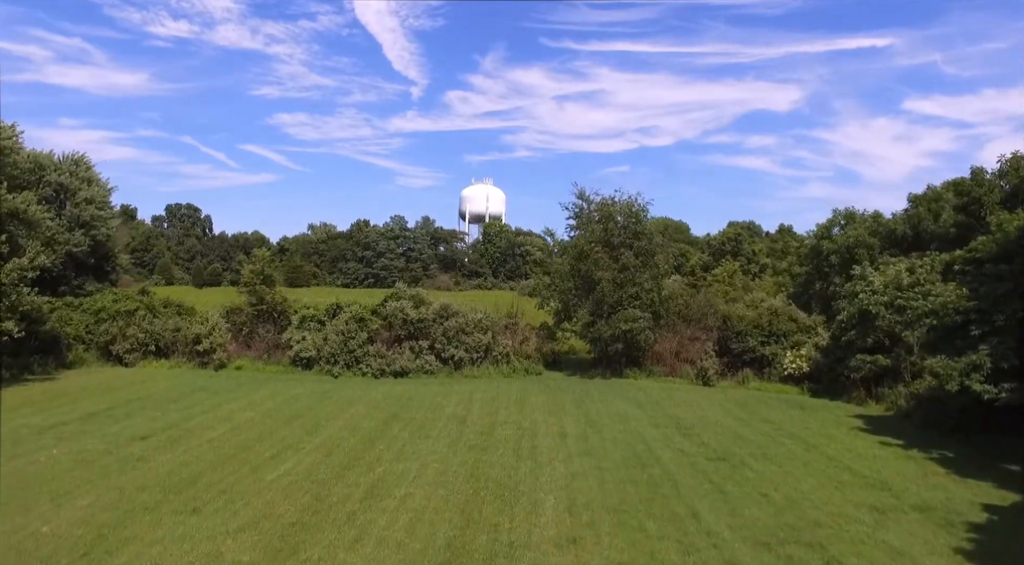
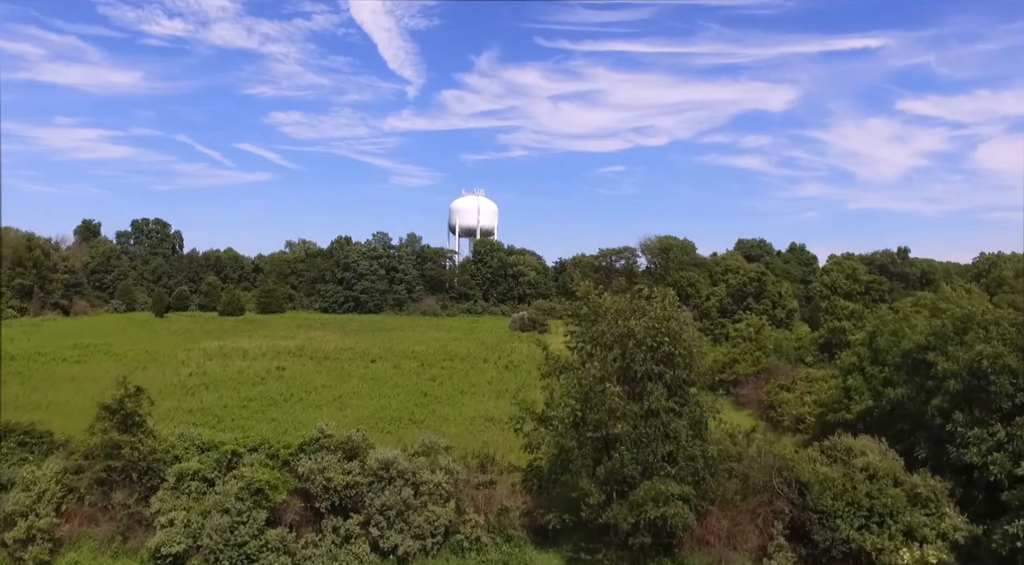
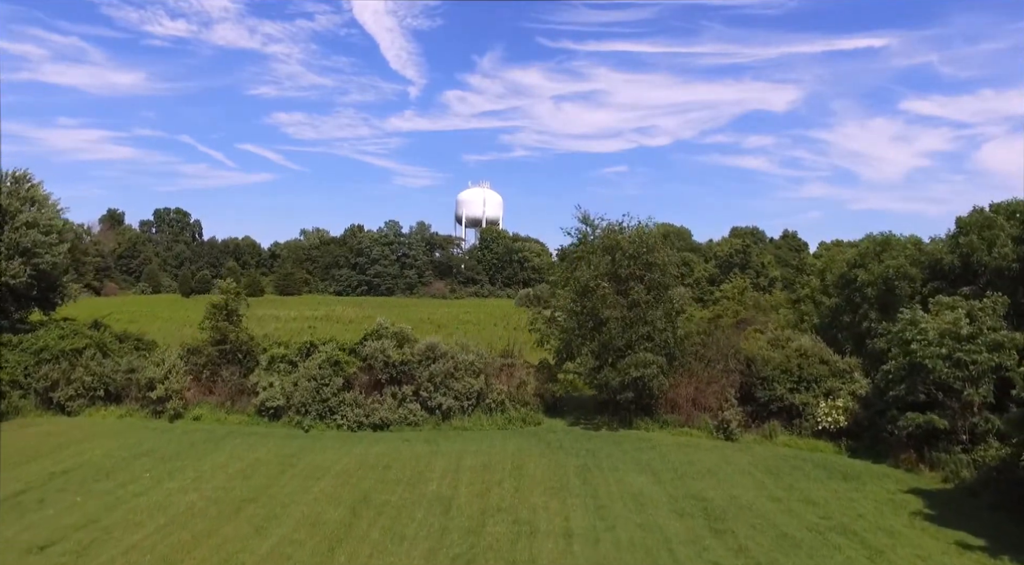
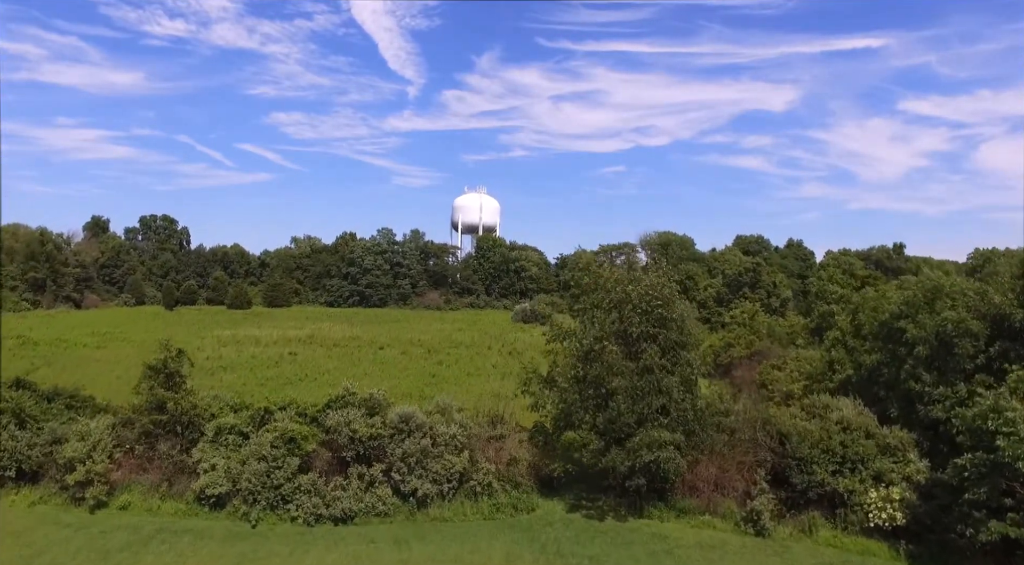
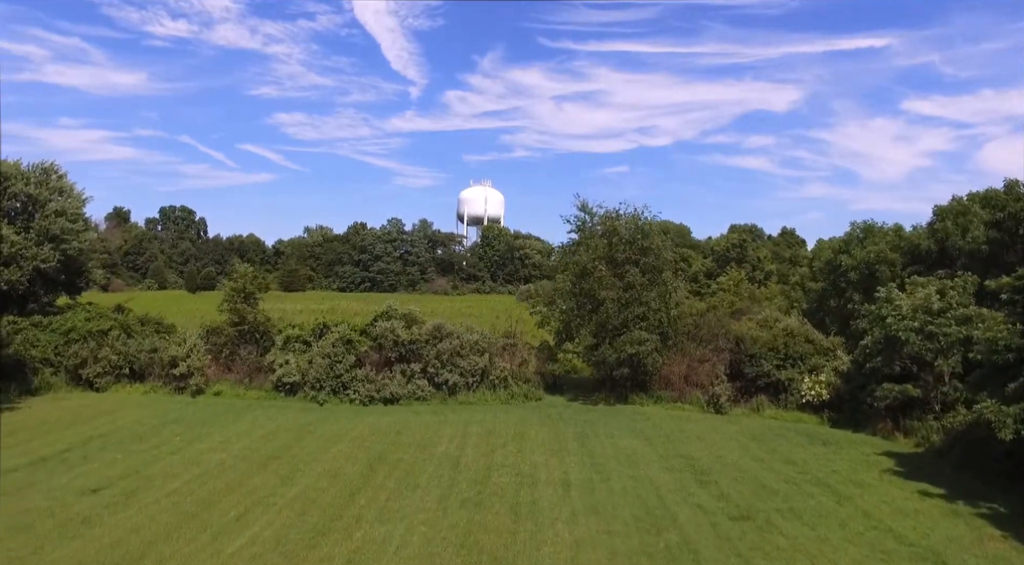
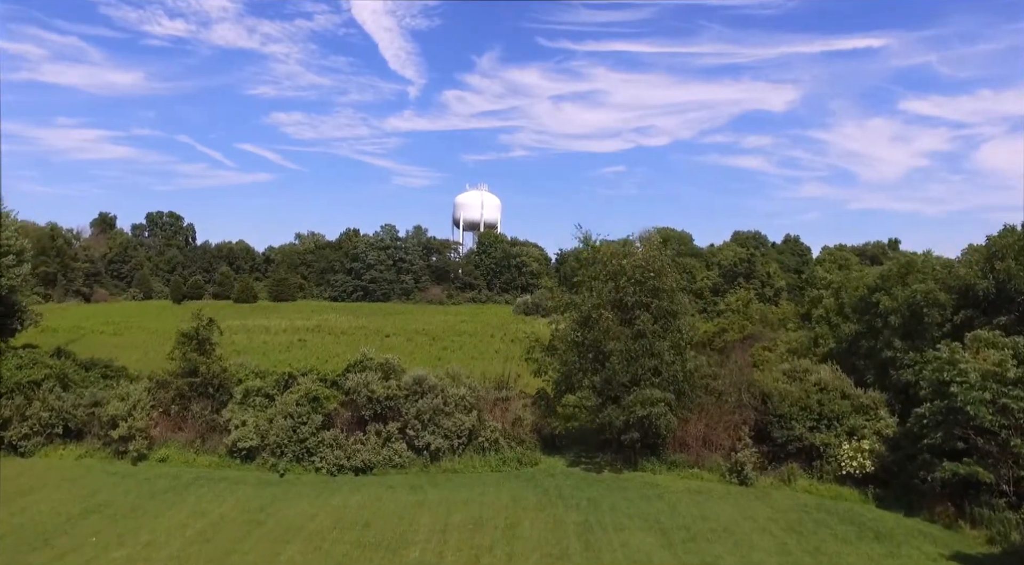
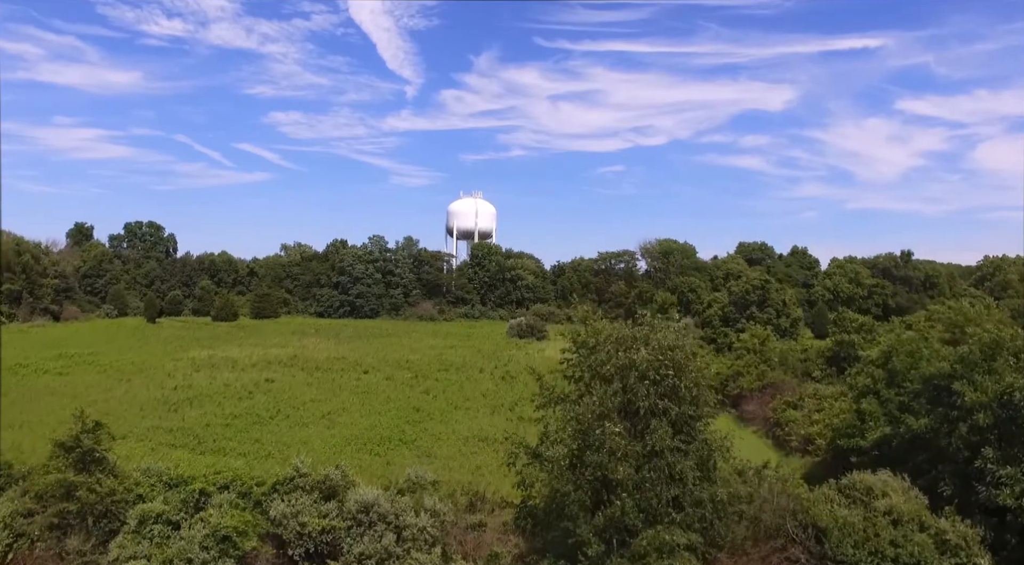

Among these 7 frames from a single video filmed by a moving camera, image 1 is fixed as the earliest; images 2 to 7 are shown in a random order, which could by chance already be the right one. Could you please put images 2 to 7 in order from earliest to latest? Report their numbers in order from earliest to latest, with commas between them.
5, 3, 6, 4, 2, 7
